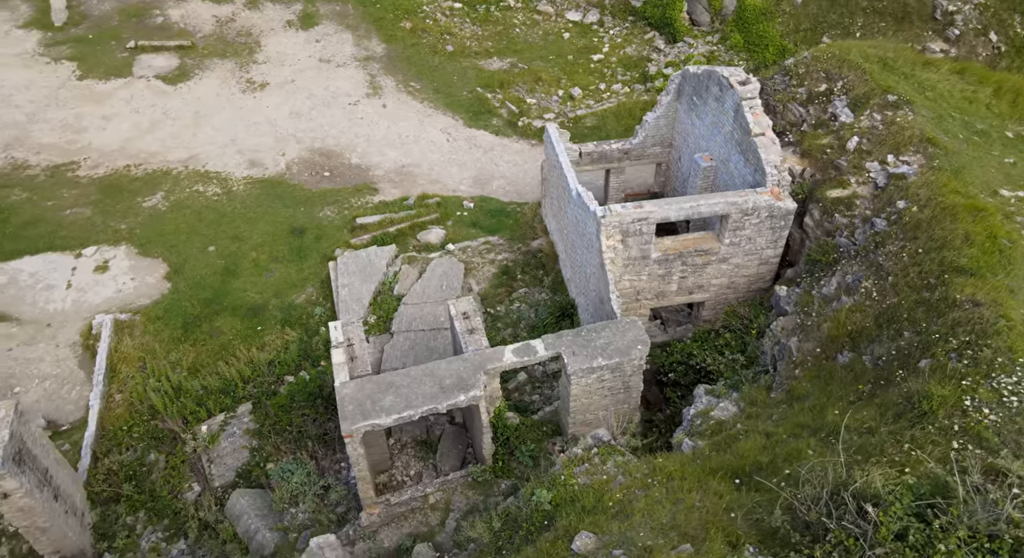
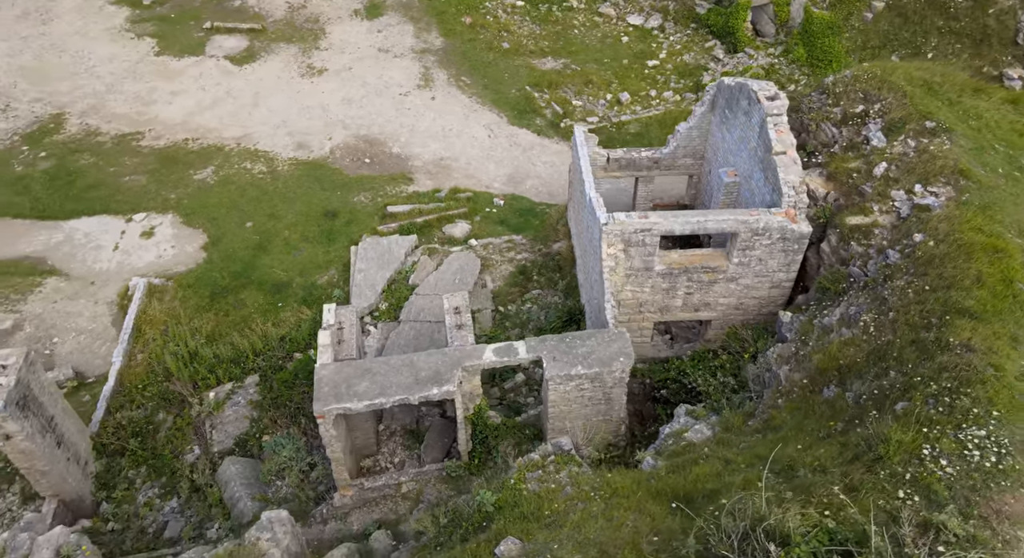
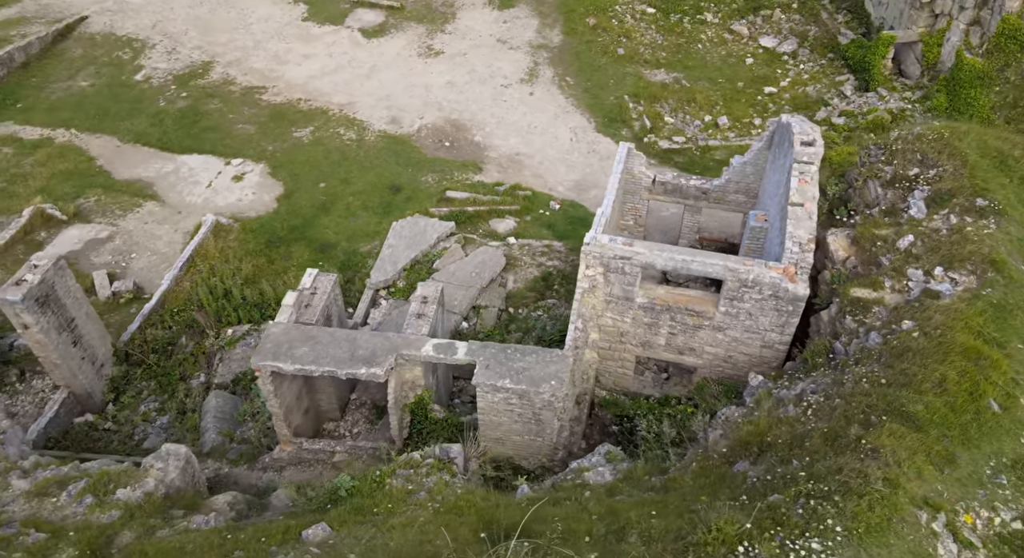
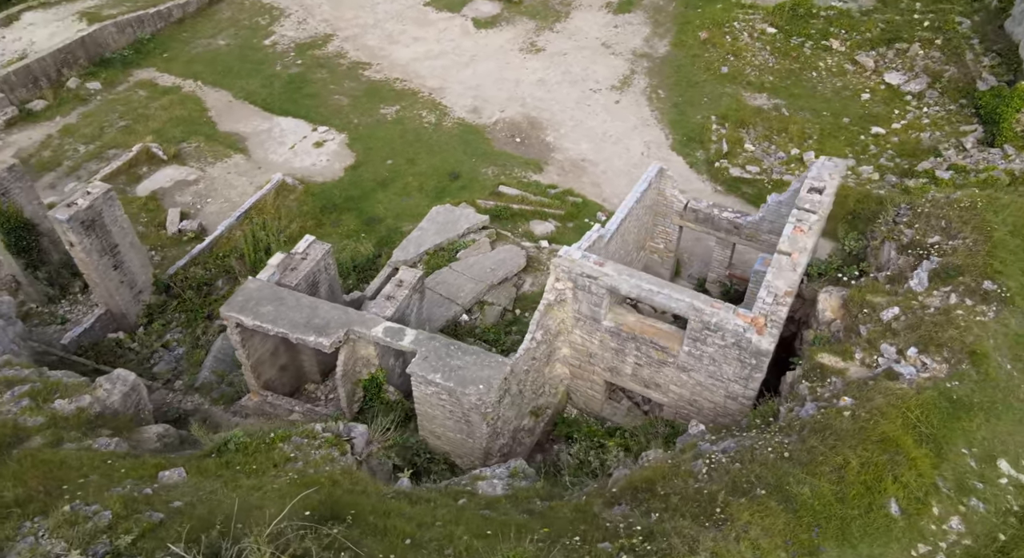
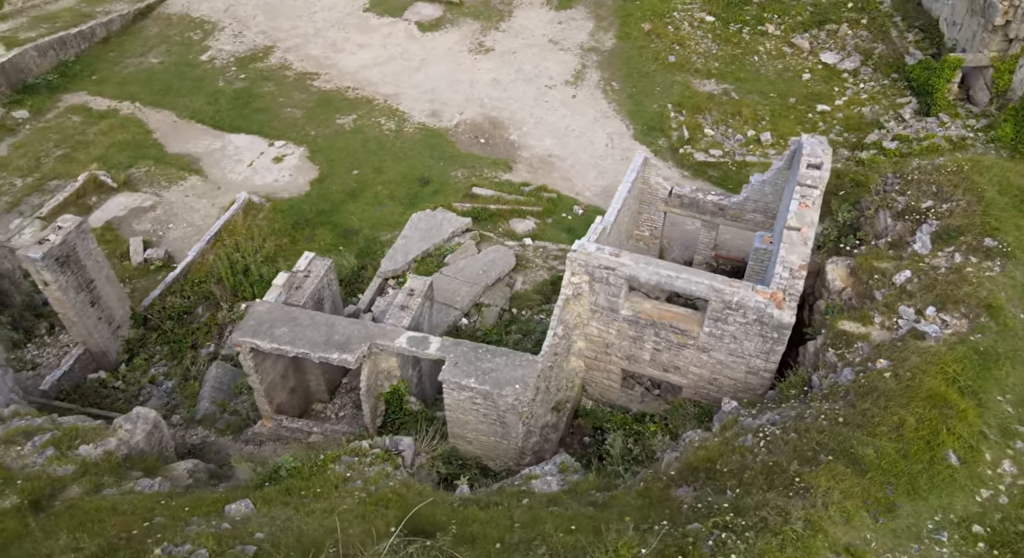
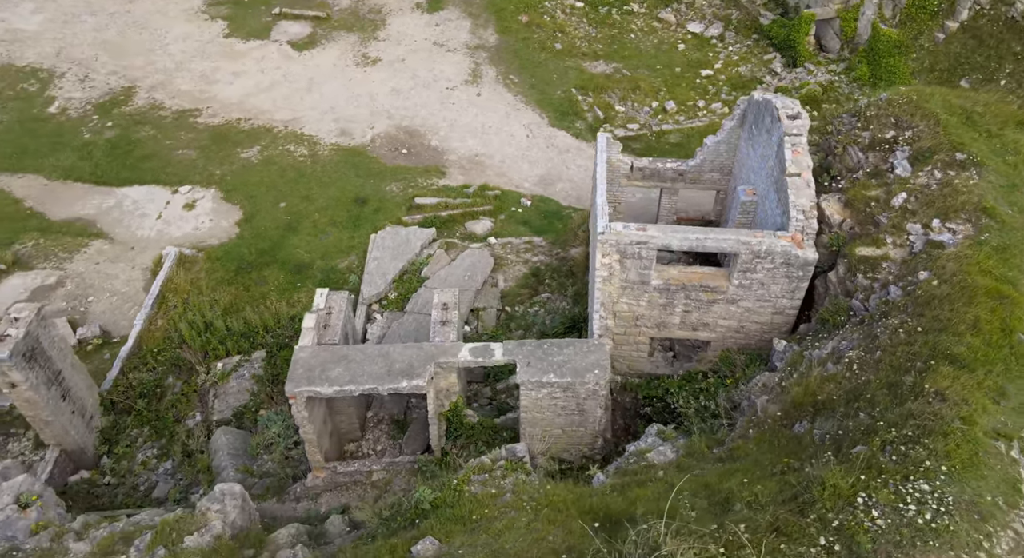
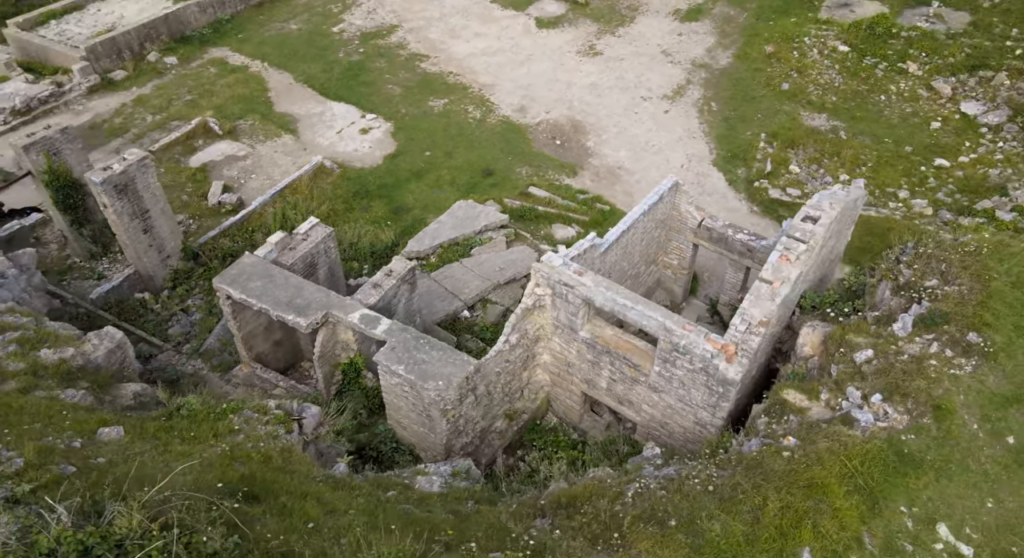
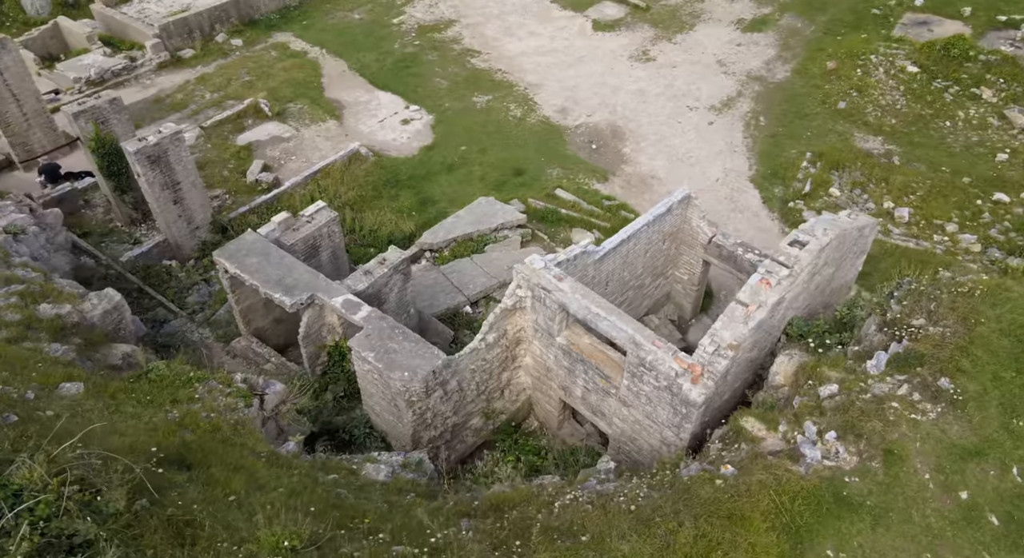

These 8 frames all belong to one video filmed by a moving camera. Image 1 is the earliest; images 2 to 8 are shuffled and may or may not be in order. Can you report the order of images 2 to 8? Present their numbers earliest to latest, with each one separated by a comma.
2, 6, 3, 5, 4, 7, 8
